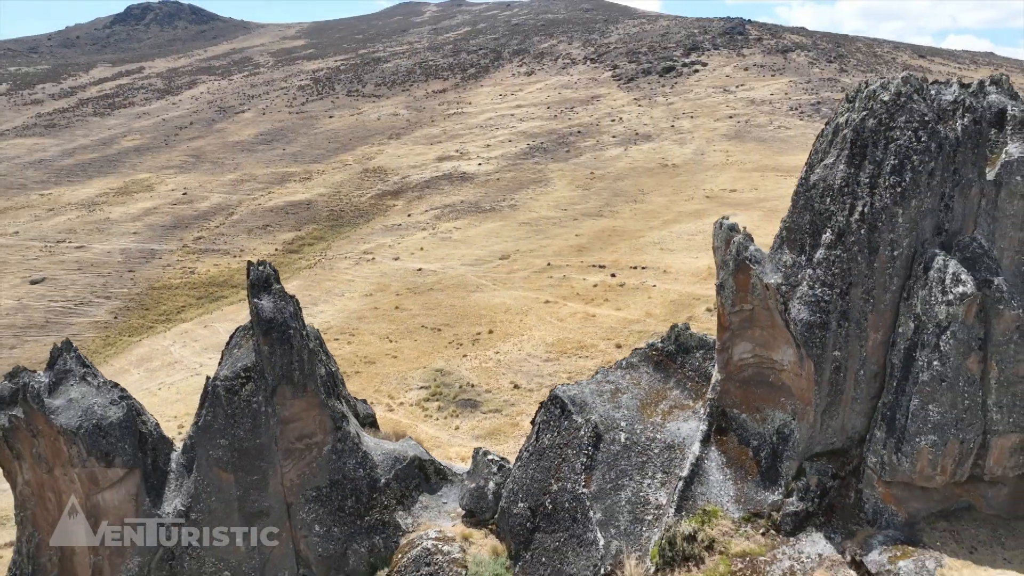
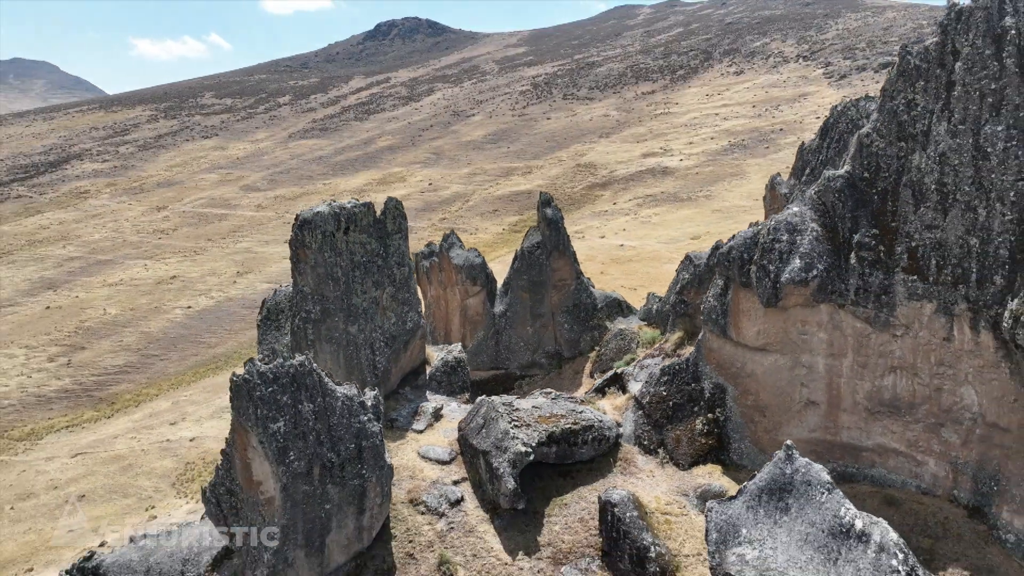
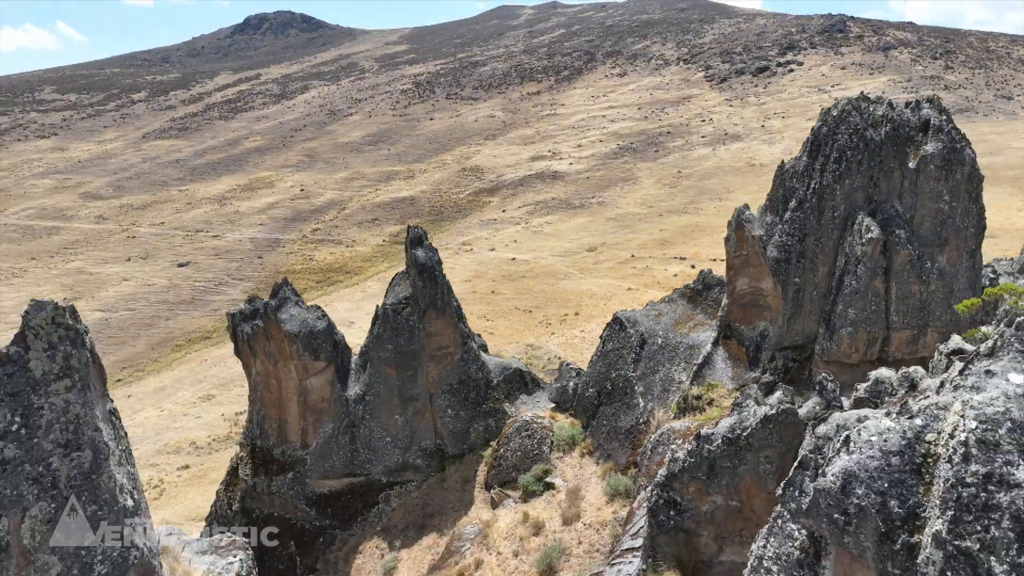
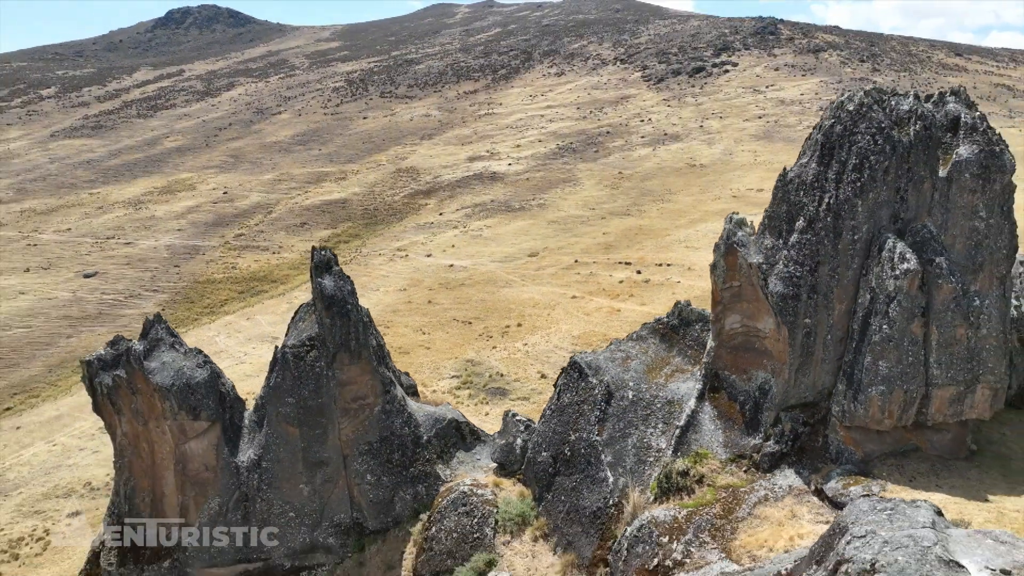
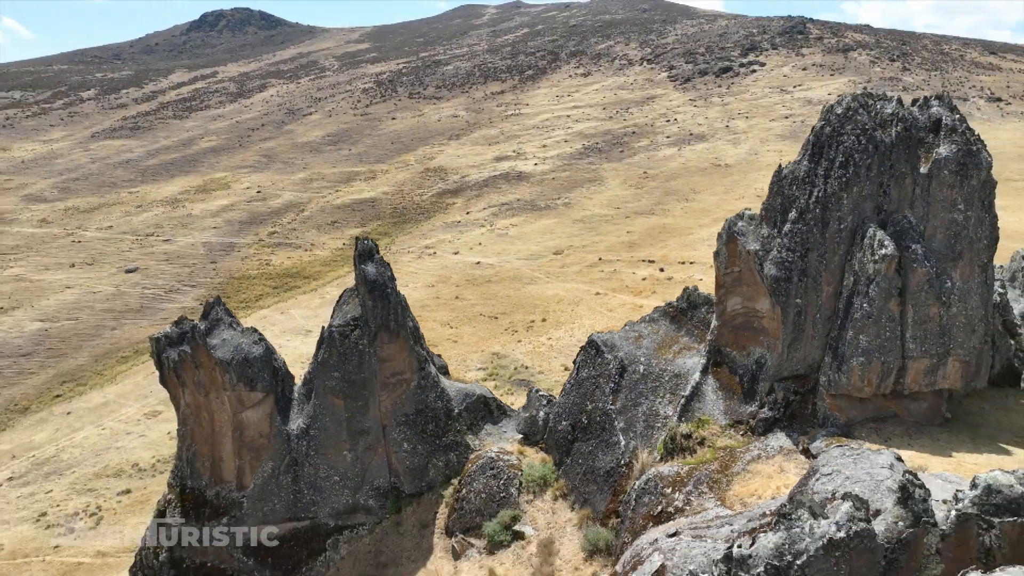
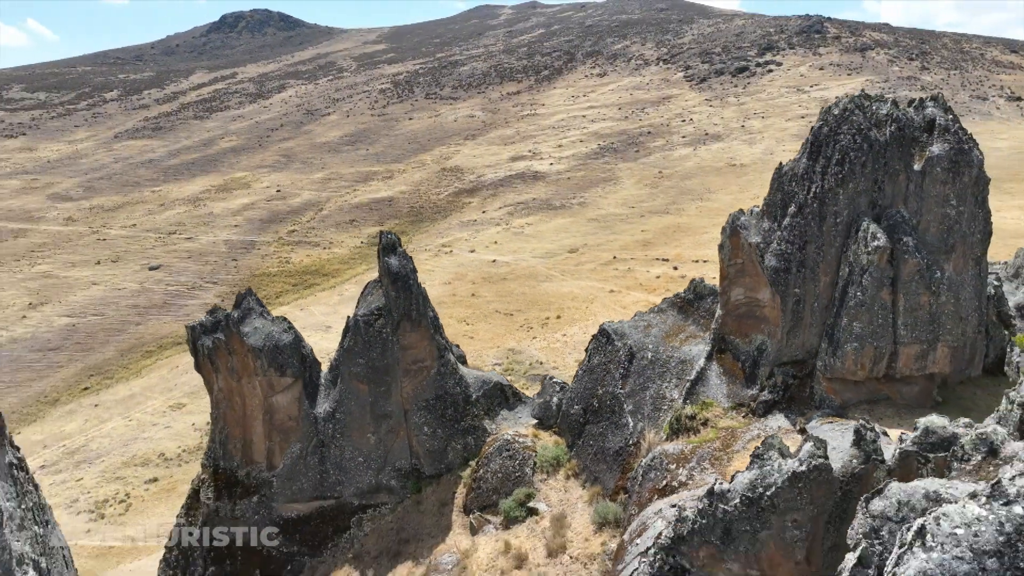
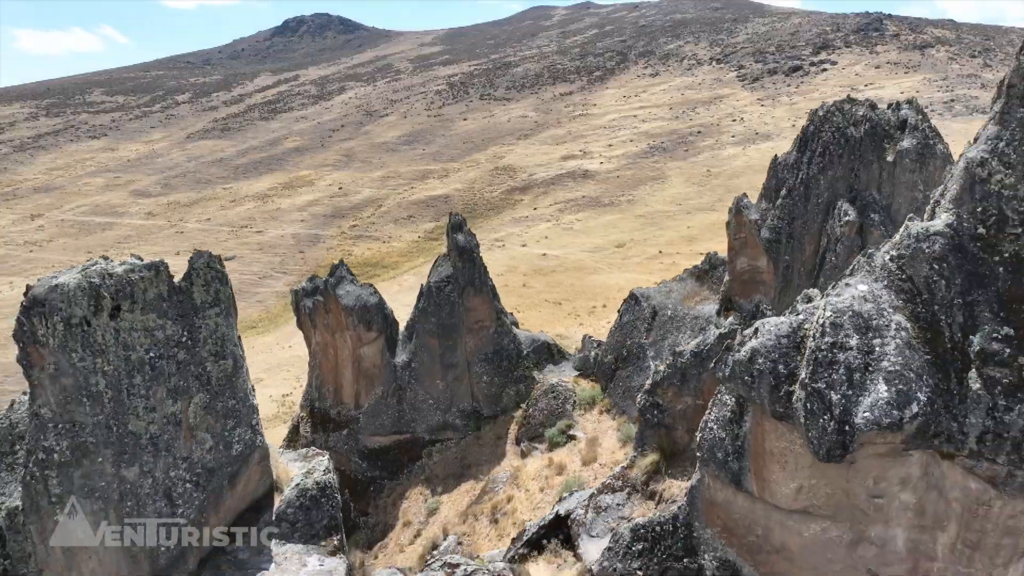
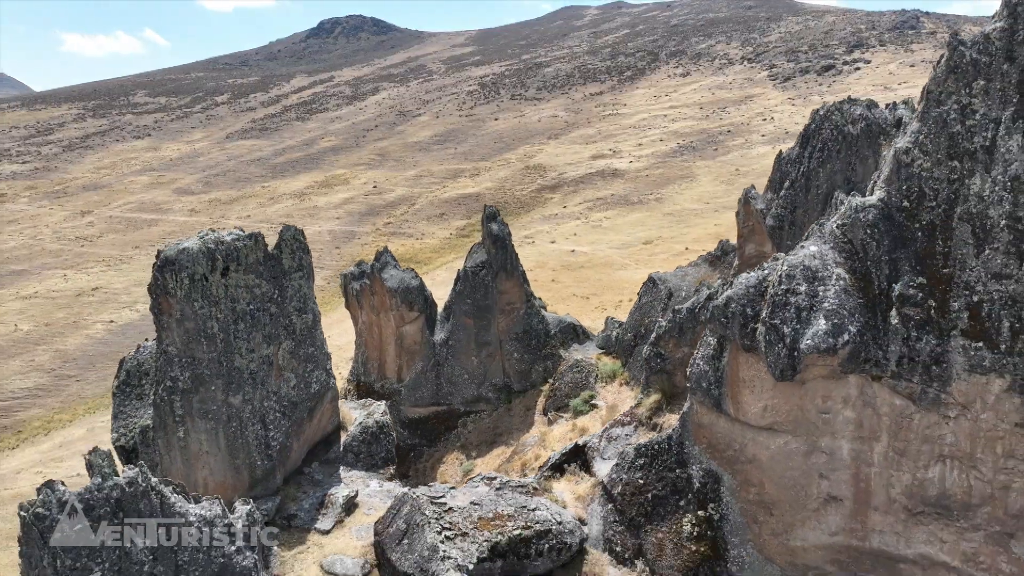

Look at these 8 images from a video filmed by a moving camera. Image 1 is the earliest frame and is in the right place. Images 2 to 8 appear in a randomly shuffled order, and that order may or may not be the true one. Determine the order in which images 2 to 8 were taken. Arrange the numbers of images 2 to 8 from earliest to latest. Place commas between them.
4, 5, 6, 3, 7, 8, 2
